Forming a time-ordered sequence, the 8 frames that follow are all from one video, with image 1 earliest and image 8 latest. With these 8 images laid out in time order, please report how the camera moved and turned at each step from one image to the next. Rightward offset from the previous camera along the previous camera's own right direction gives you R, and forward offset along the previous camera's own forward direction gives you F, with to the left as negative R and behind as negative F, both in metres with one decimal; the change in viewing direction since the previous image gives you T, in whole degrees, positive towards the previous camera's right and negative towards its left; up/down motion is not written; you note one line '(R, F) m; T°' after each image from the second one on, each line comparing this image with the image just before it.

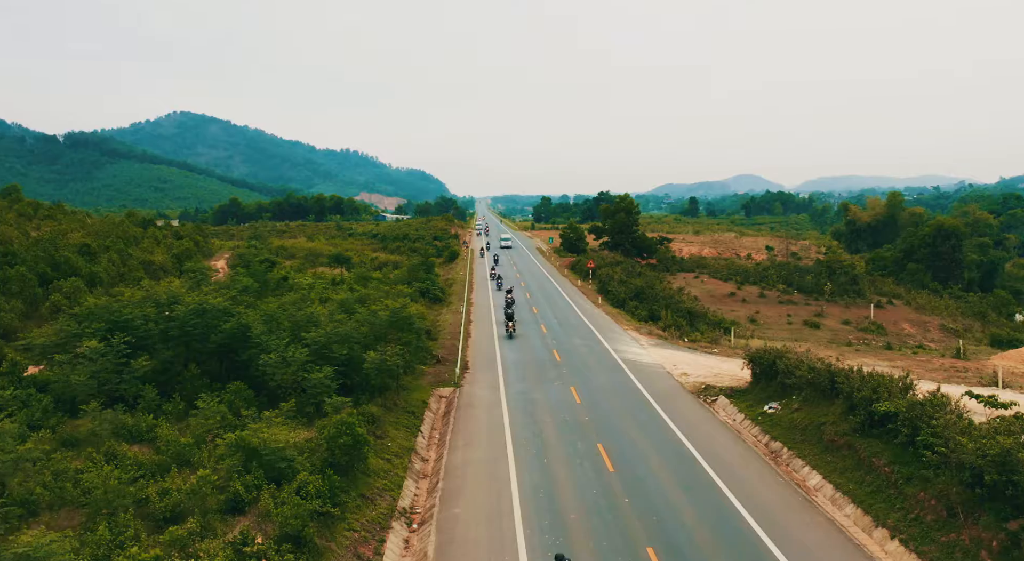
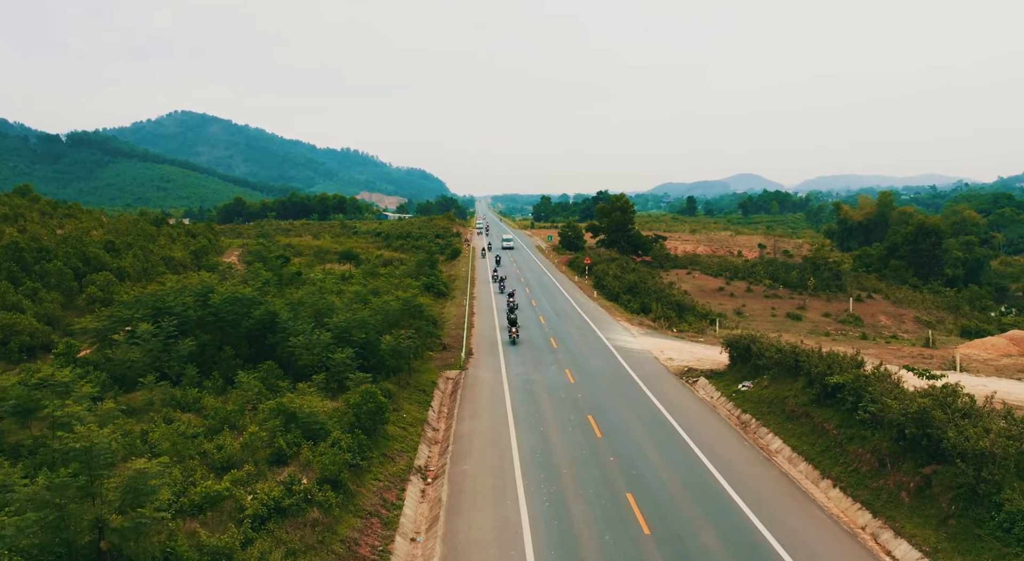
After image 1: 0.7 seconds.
(0.0, -2.4) m; 0°
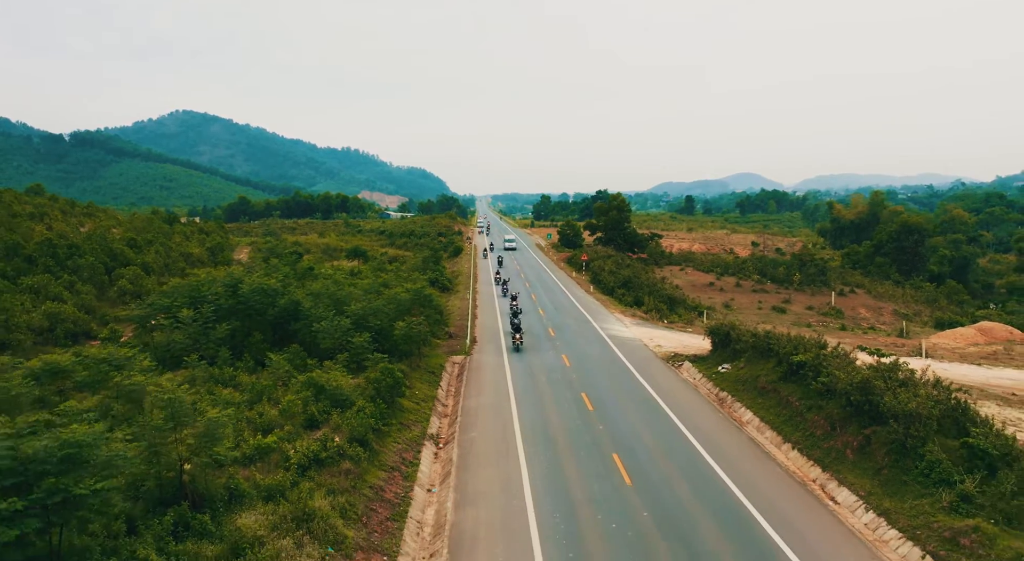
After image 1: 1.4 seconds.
(0.0, -2.4) m; 0°
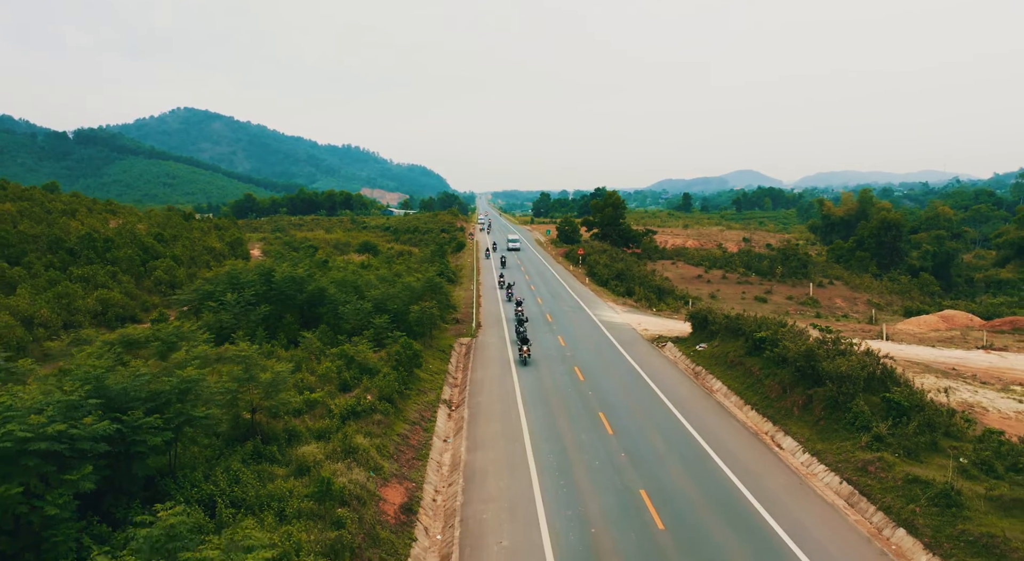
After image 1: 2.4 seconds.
(-0.1, -3.3) m; 0°
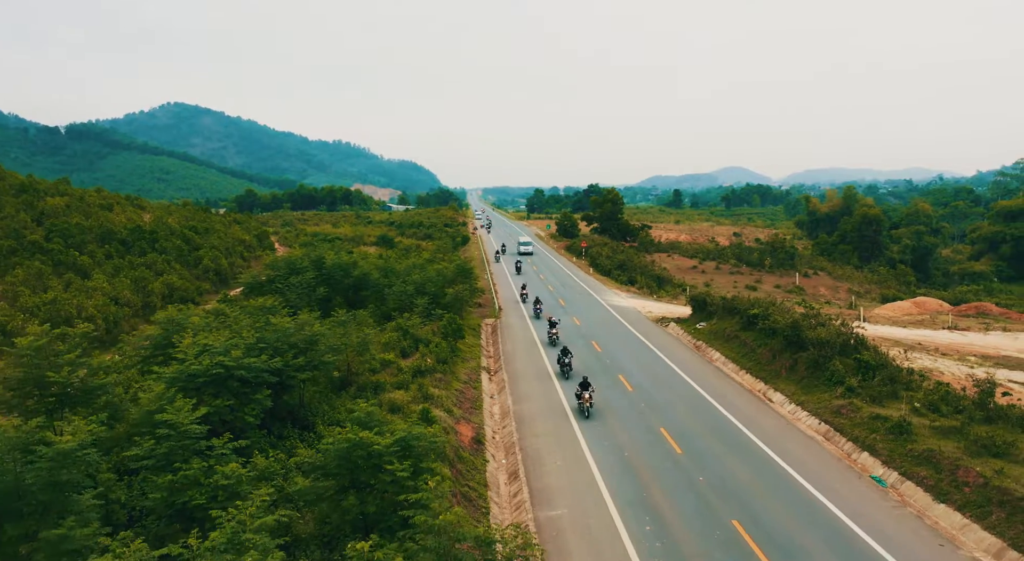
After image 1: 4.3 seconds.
(-1.7, -3.8) m; +1°
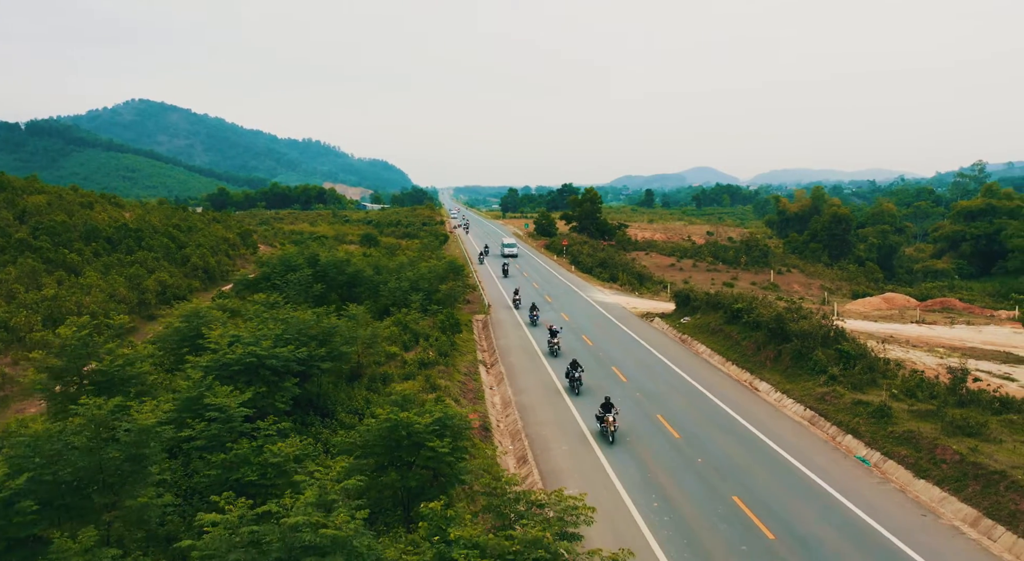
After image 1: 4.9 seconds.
(-1.0, -0.8) m; +2°
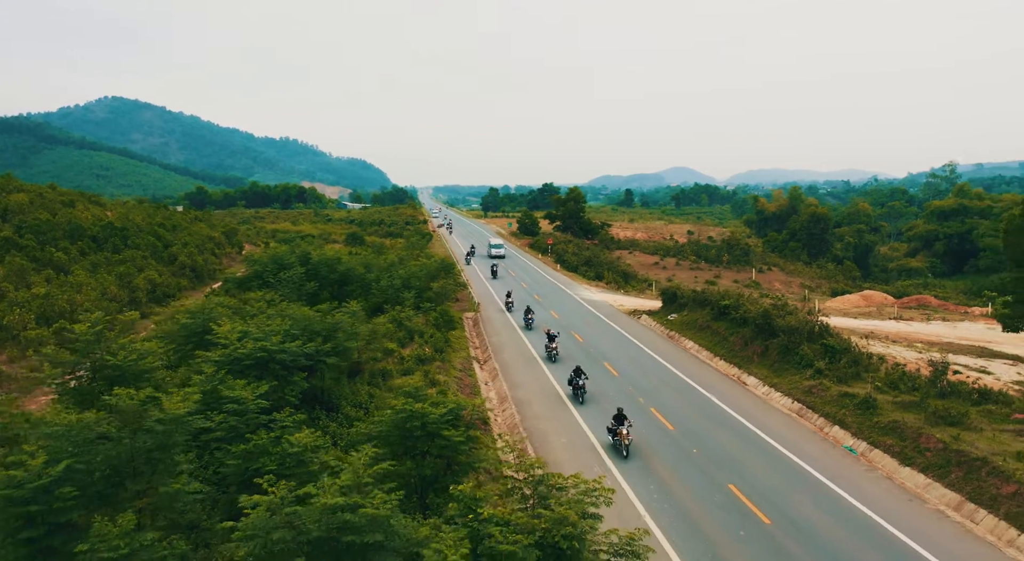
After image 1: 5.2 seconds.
(-0.6, -0.4) m; +2°
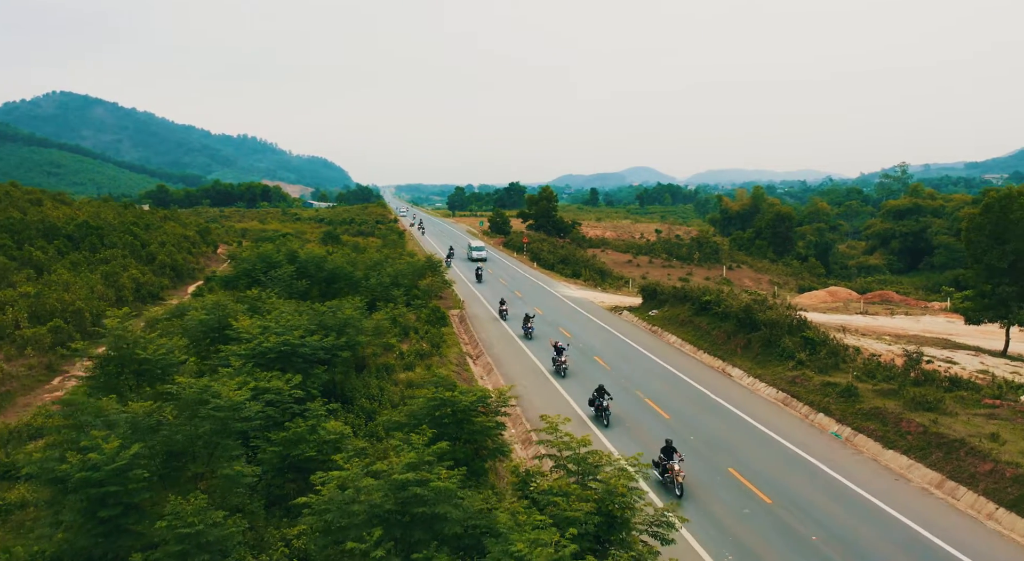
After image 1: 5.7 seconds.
(-1.2, -0.6) m; +3°
